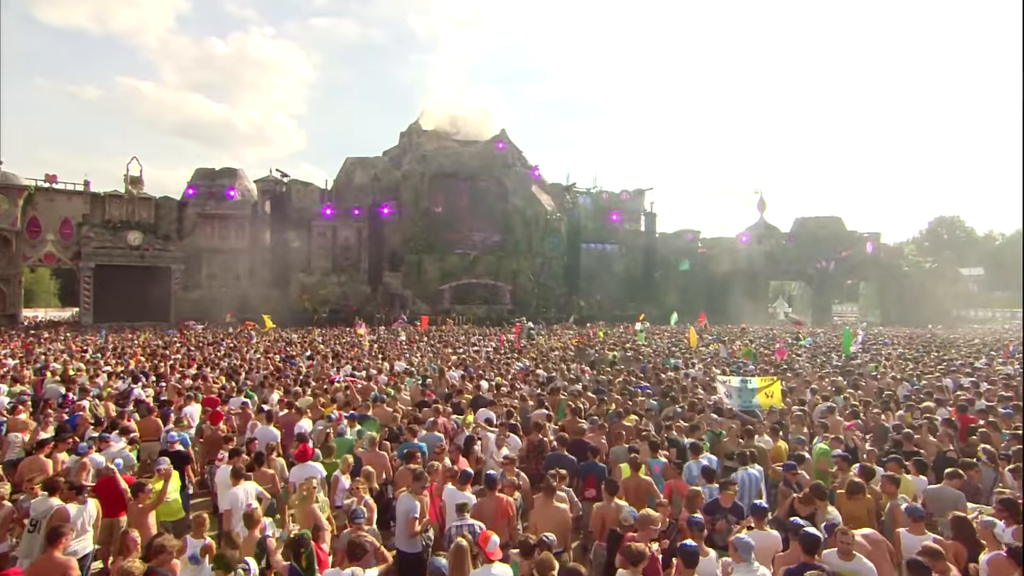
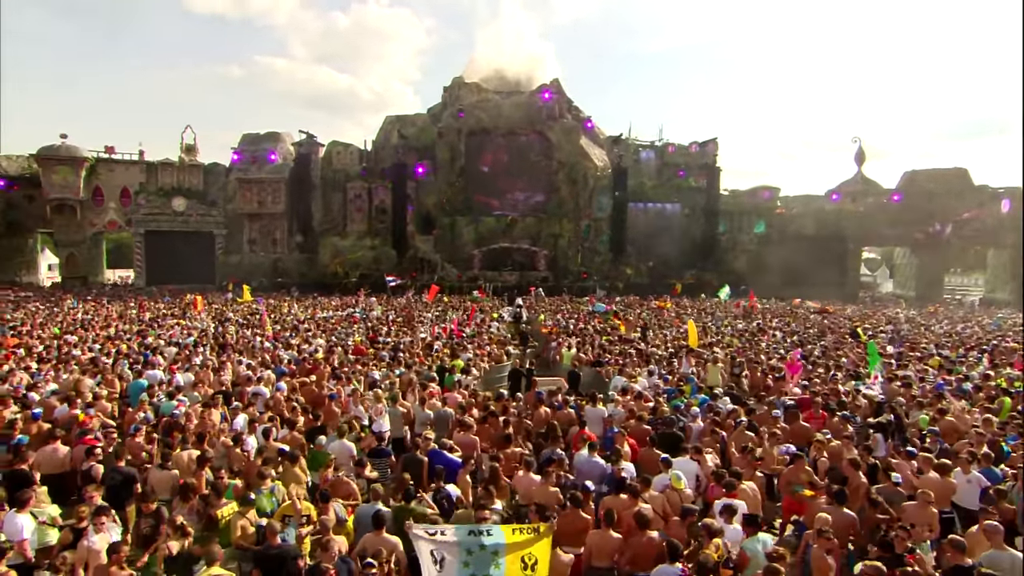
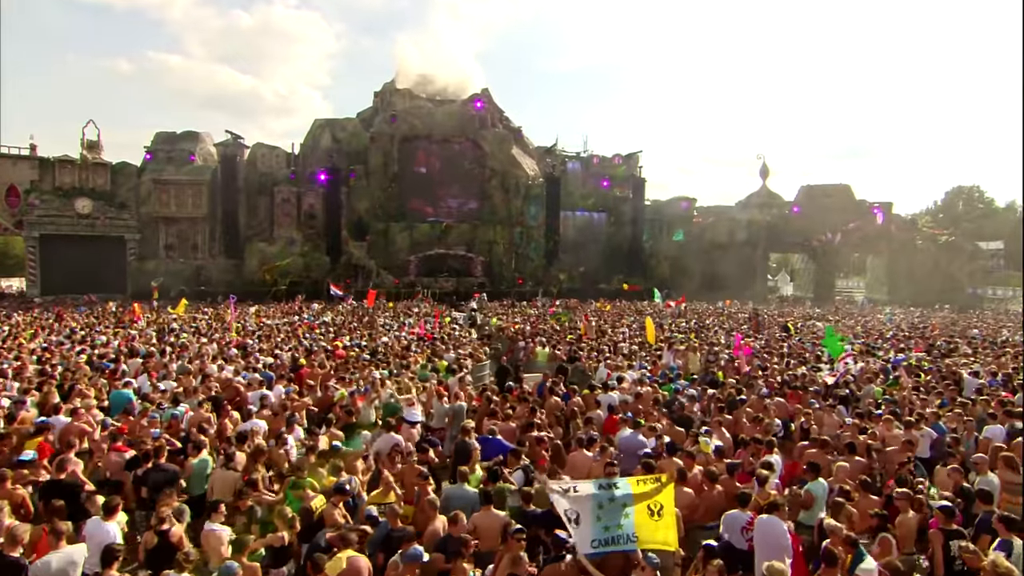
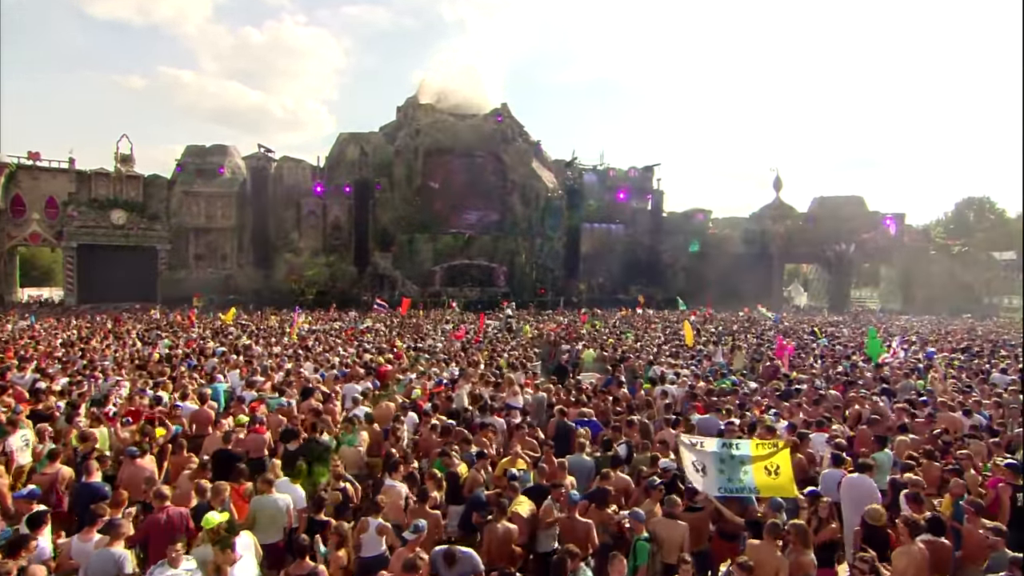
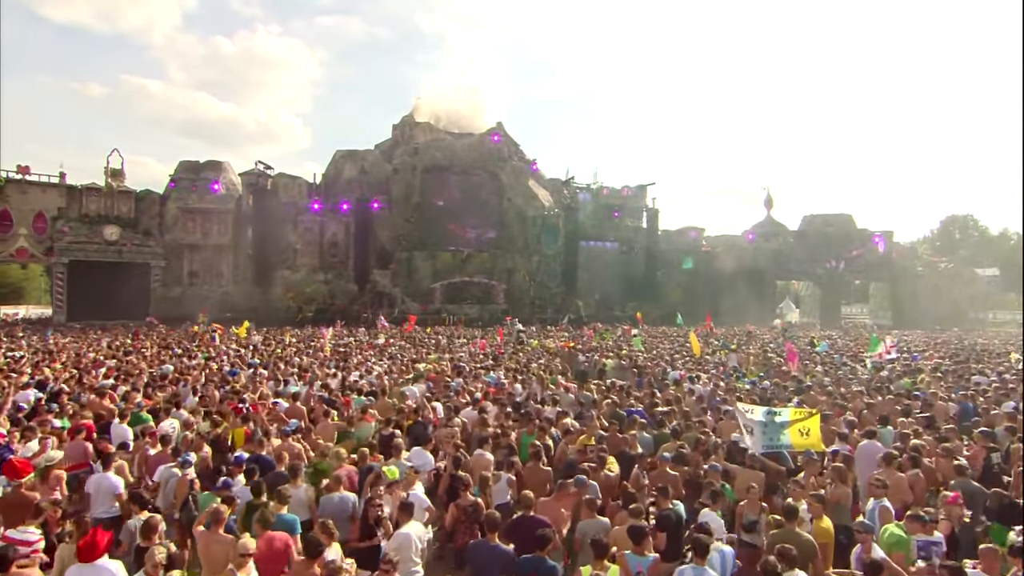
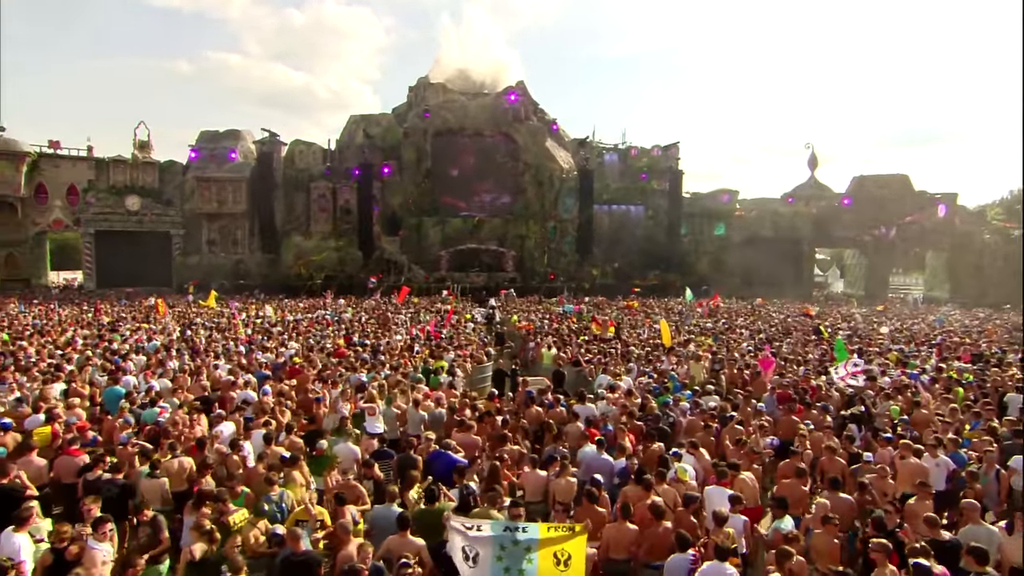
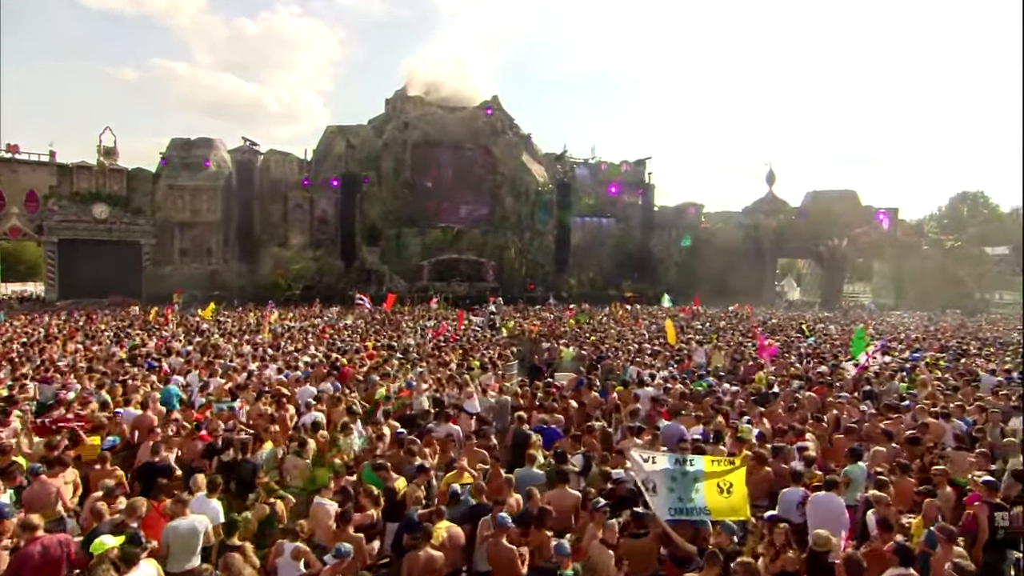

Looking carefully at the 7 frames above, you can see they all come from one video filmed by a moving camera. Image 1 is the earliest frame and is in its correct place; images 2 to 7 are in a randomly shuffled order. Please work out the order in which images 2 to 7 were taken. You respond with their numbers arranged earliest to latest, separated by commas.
5, 4, 7, 3, 6, 2
